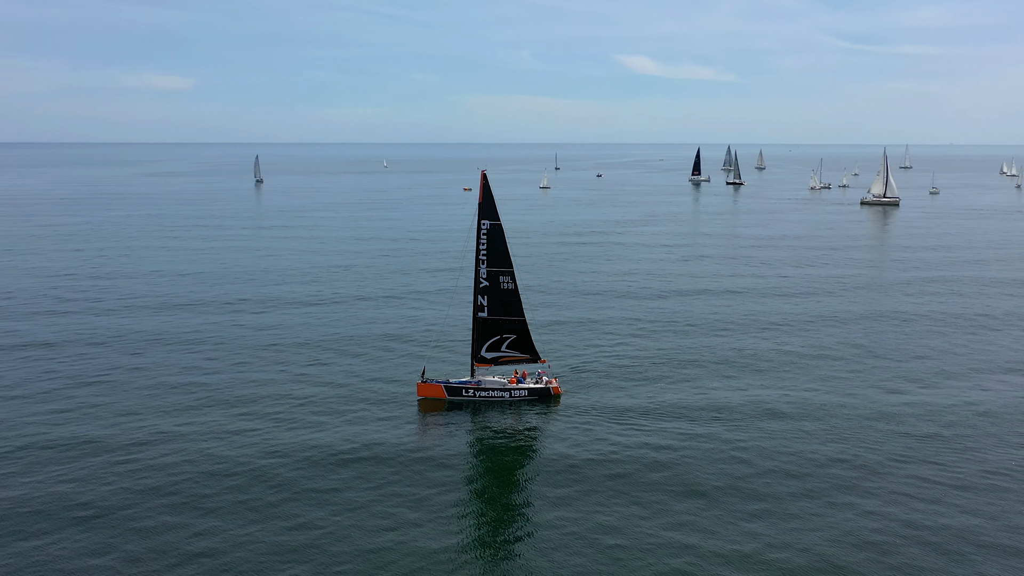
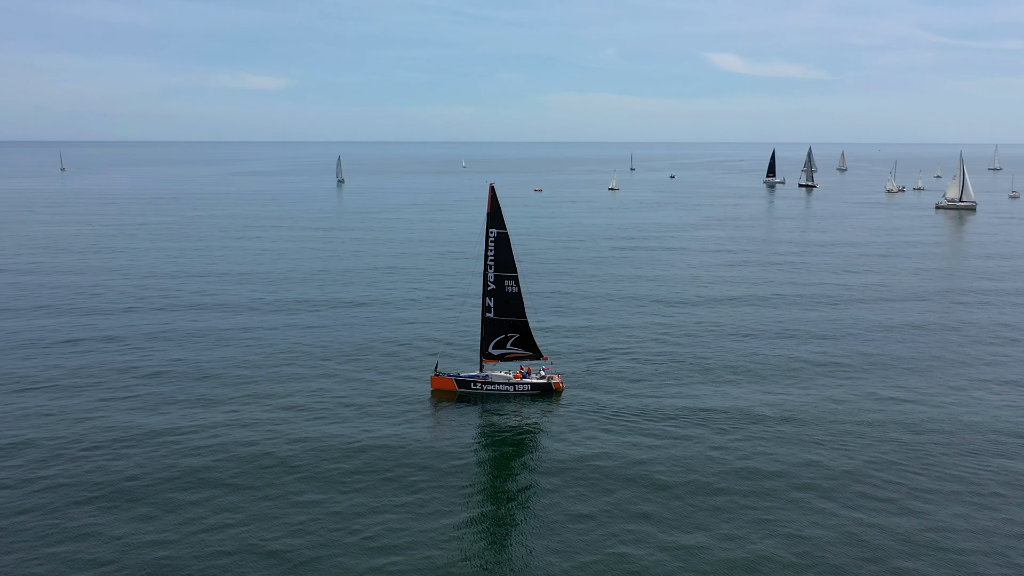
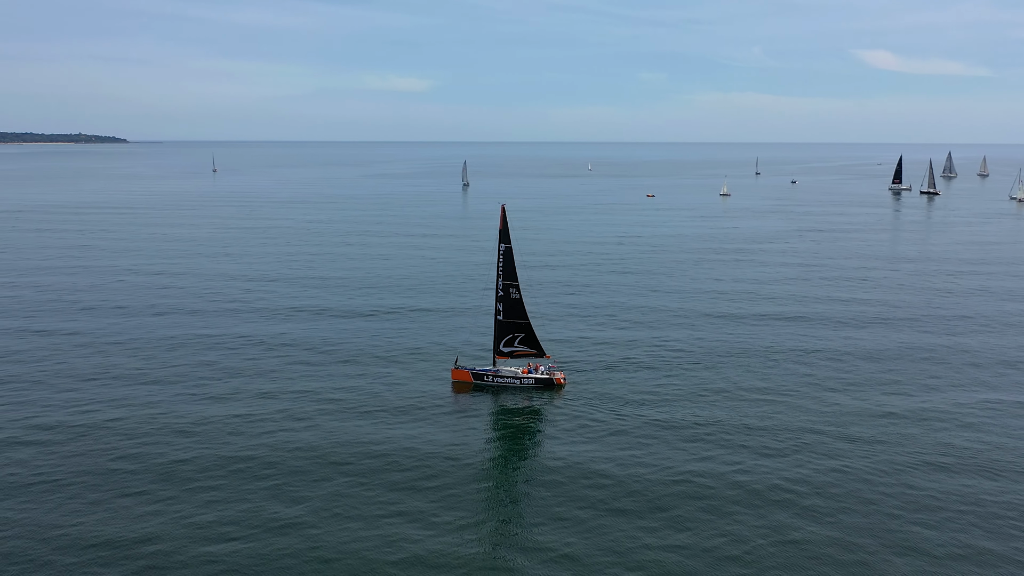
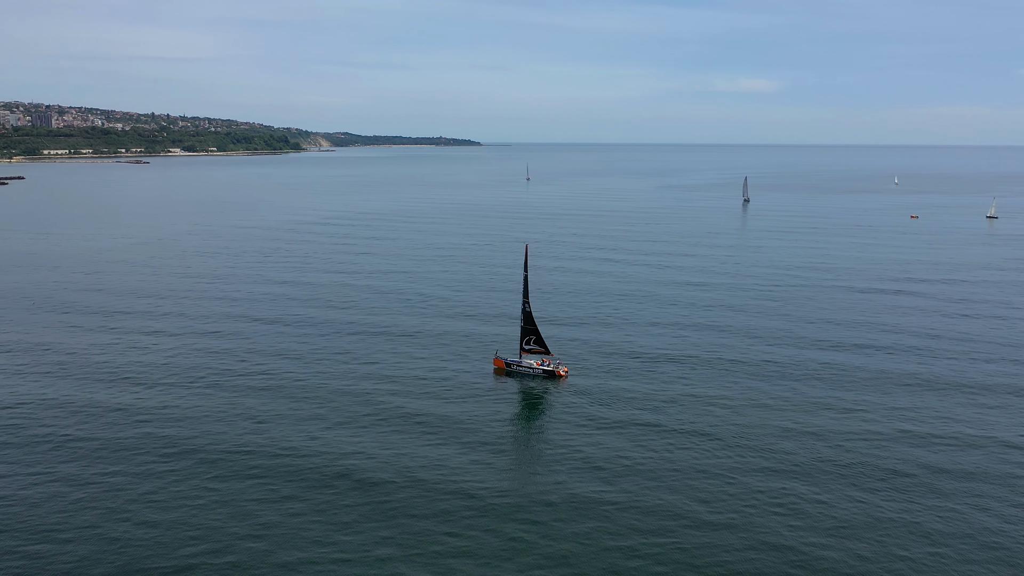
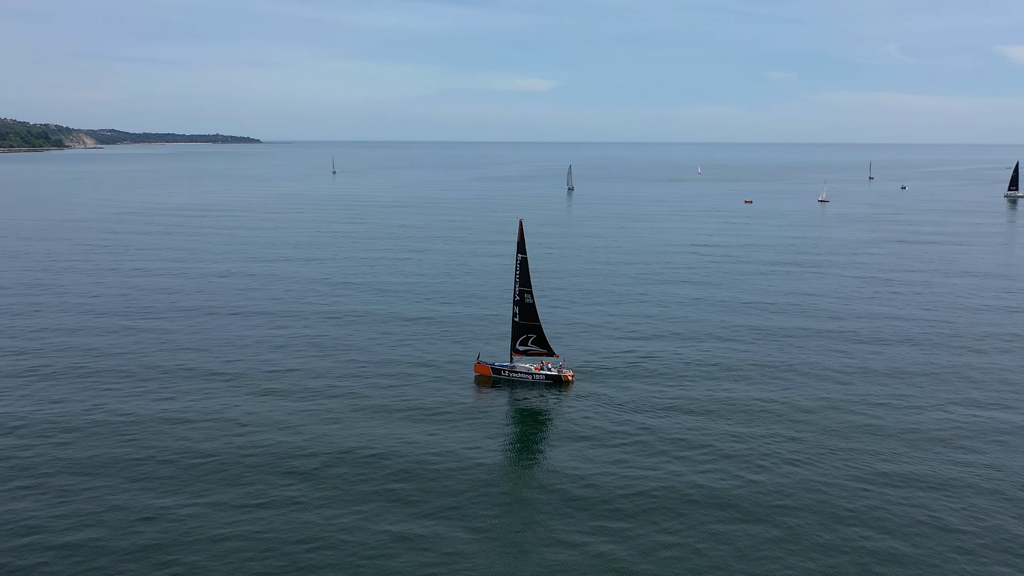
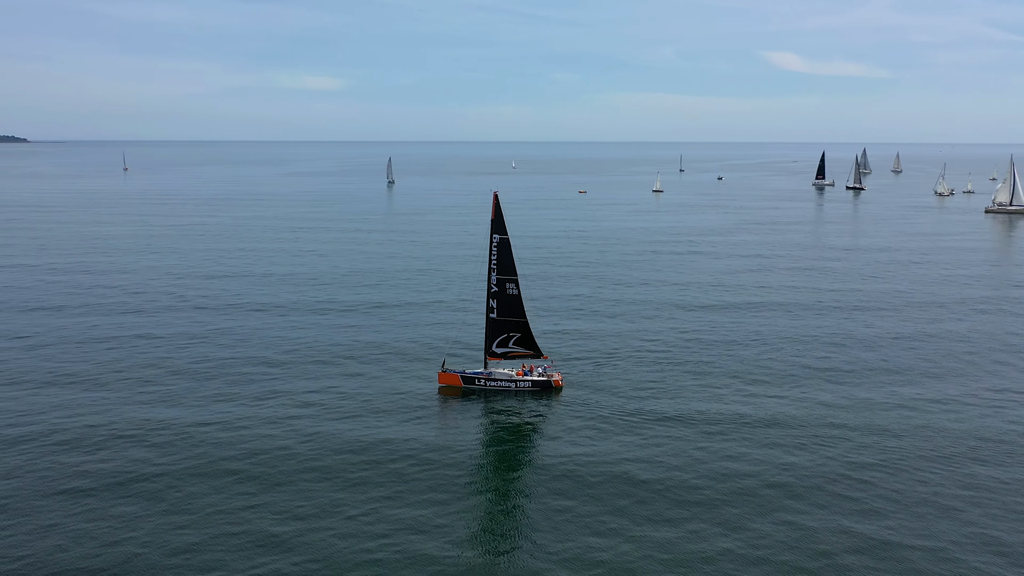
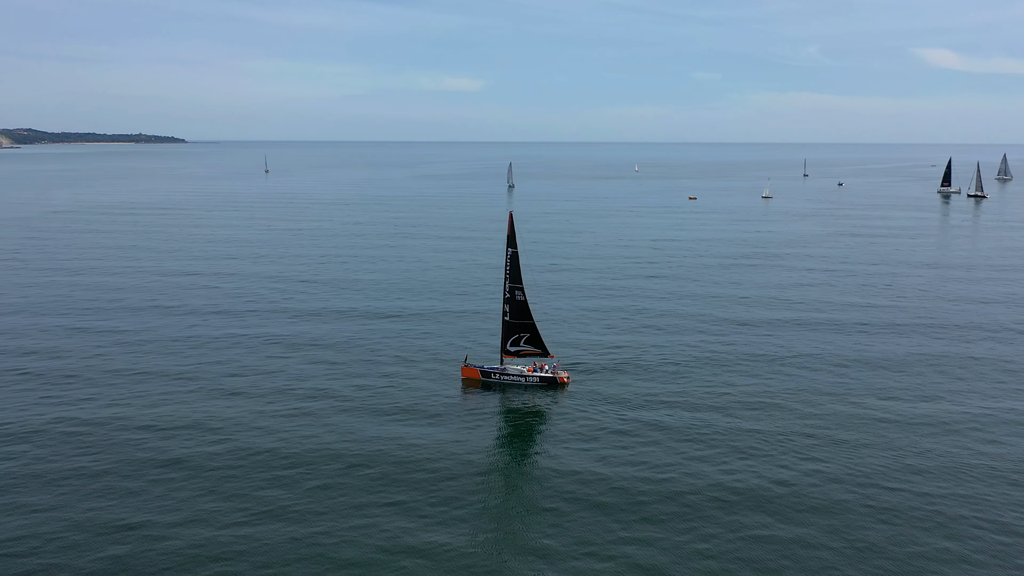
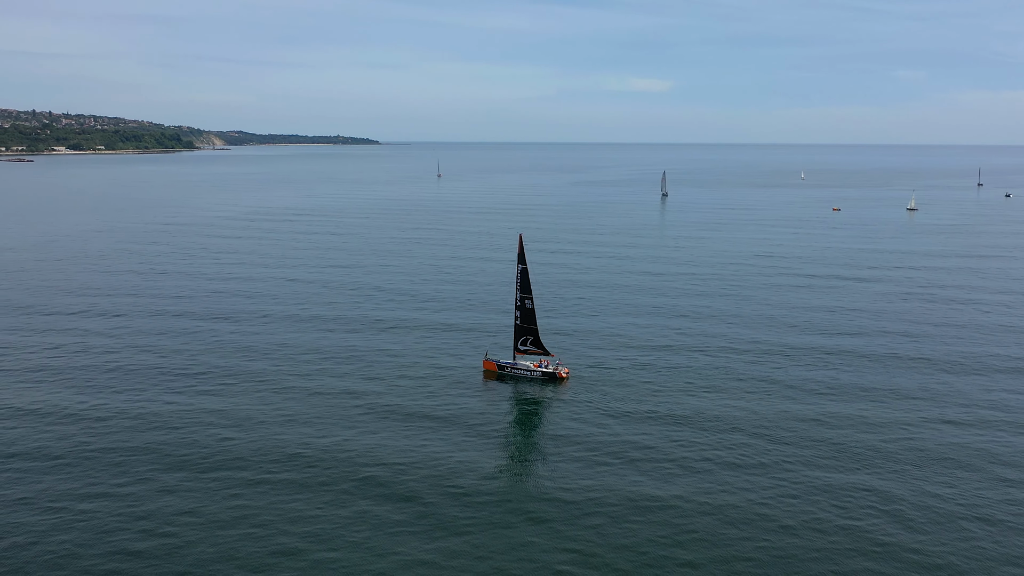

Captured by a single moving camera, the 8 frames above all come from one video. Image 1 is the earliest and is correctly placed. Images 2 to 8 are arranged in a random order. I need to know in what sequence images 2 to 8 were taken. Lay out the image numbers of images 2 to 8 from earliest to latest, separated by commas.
2, 6, 3, 7, 5, 8, 4
